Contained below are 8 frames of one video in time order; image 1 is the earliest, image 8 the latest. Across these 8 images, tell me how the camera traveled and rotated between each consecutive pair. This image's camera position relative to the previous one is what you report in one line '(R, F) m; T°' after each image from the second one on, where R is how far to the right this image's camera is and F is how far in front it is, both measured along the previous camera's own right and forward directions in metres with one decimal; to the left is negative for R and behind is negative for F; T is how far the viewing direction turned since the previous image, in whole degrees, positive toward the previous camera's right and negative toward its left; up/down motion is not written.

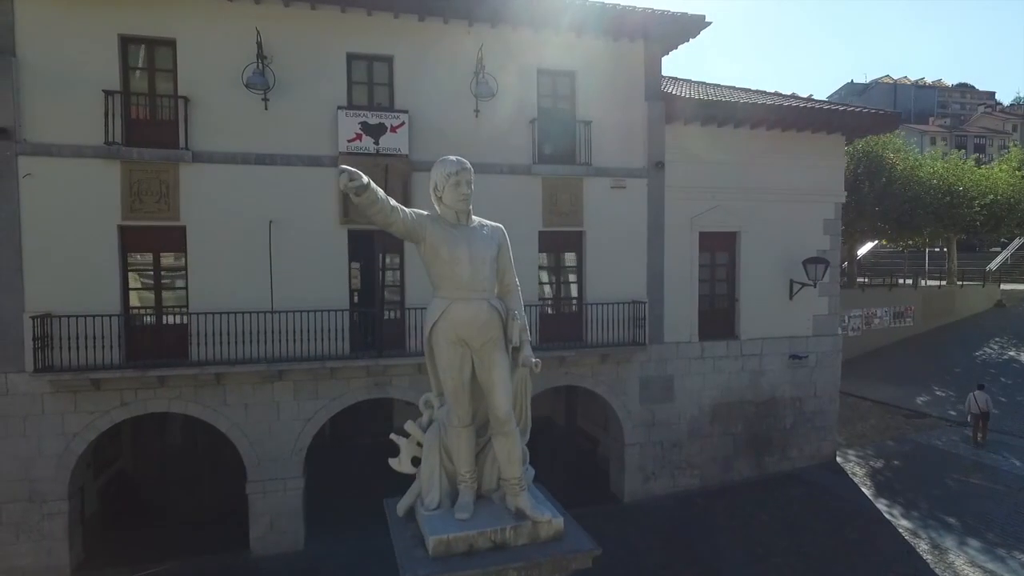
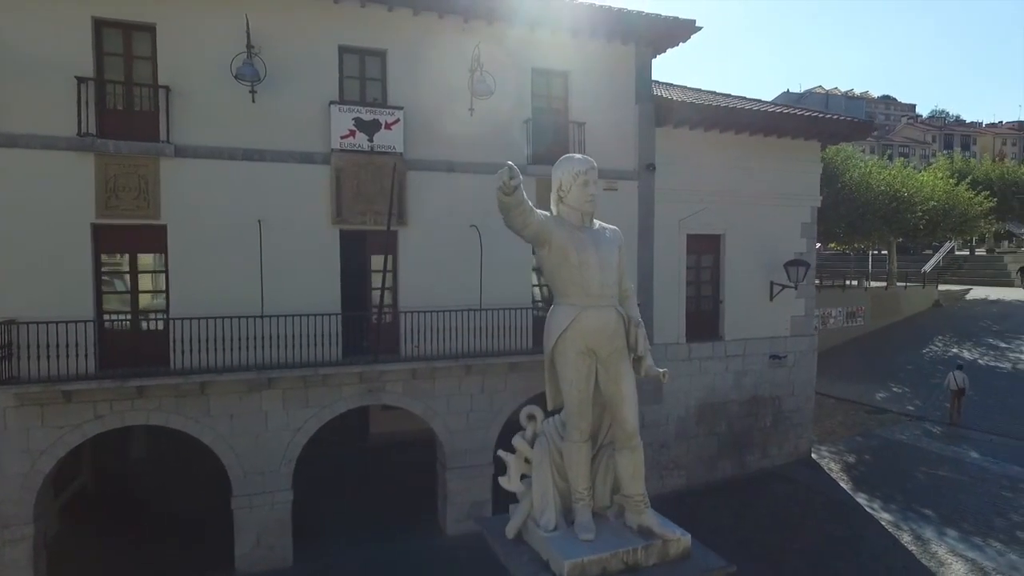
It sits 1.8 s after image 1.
(-0.9, +0.2) m; +5°
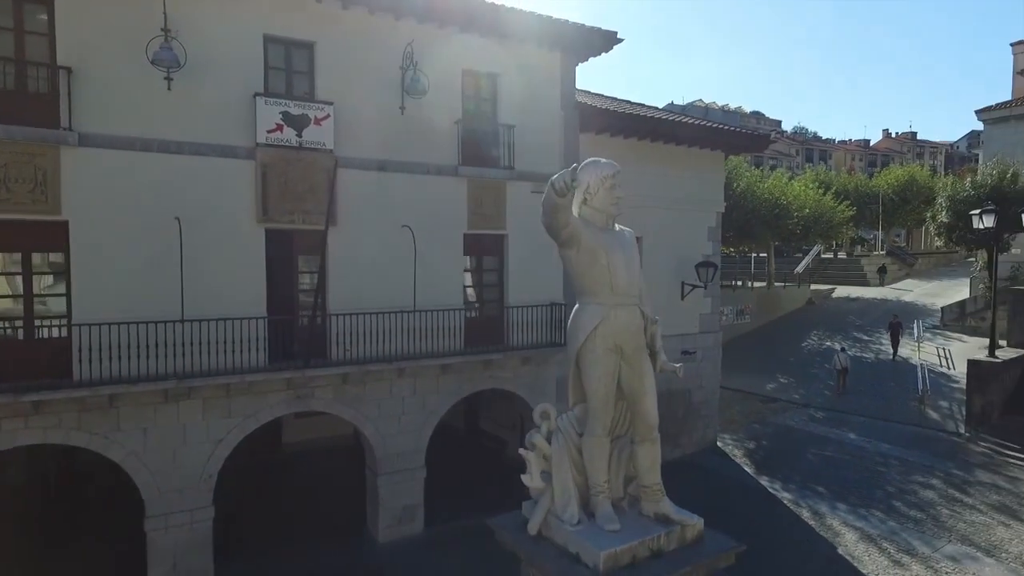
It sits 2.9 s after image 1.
(-0.7, 0.0) m; +10°
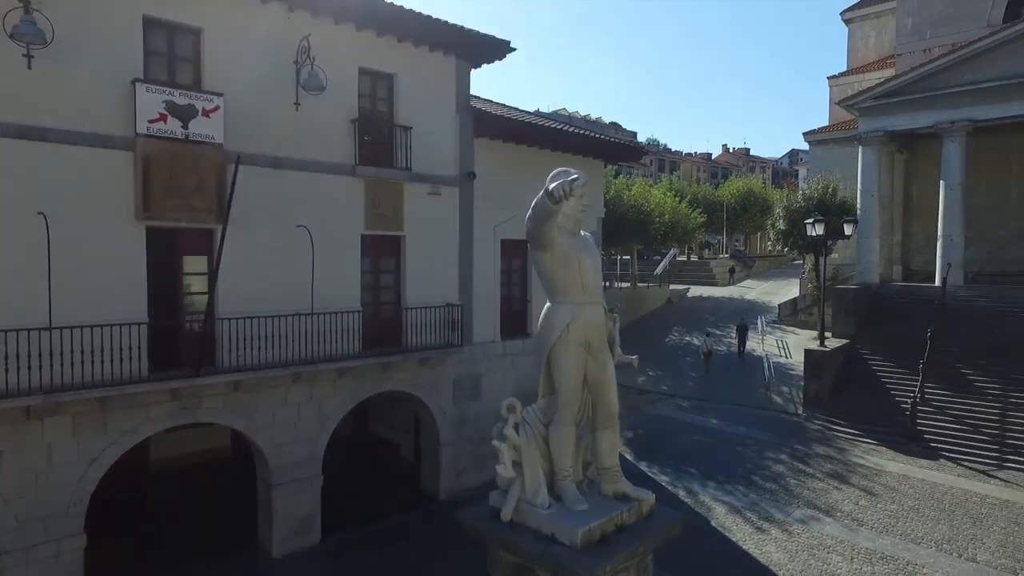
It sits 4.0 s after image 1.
(-0.6, -0.1) m; +12°
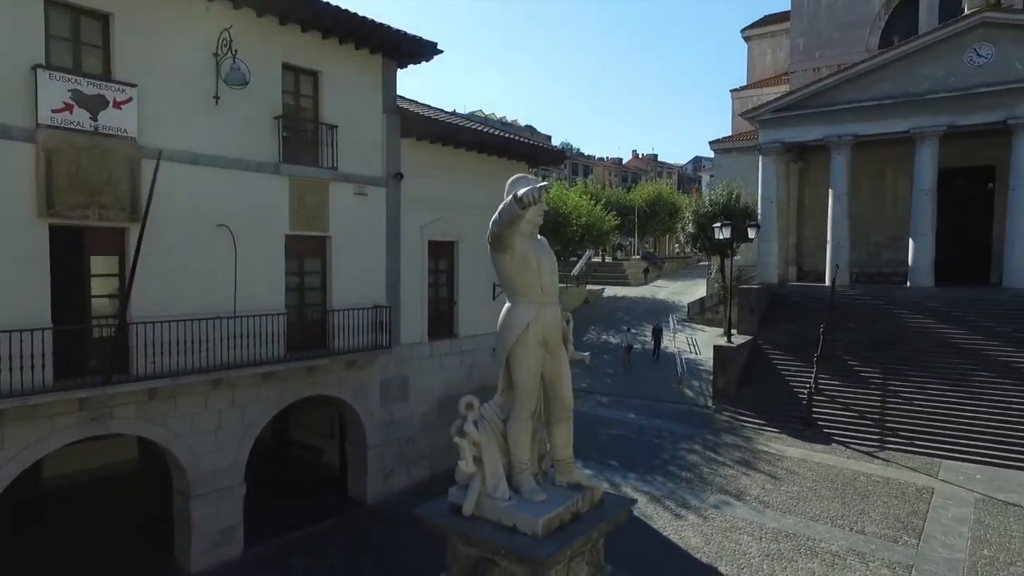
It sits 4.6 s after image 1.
(-0.3, -0.1) m; +8°
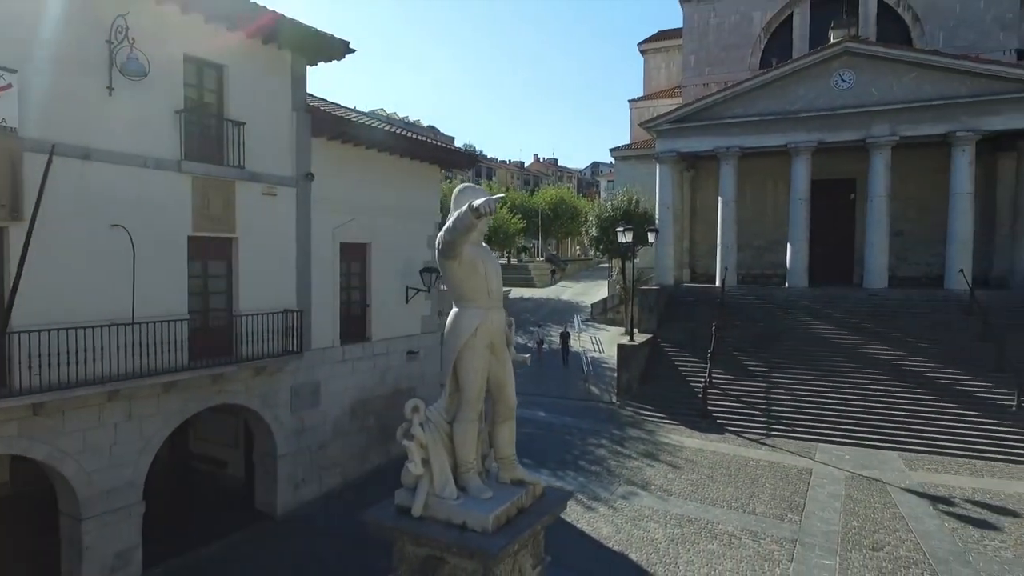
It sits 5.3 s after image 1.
(-0.3, -0.1) m; +9°
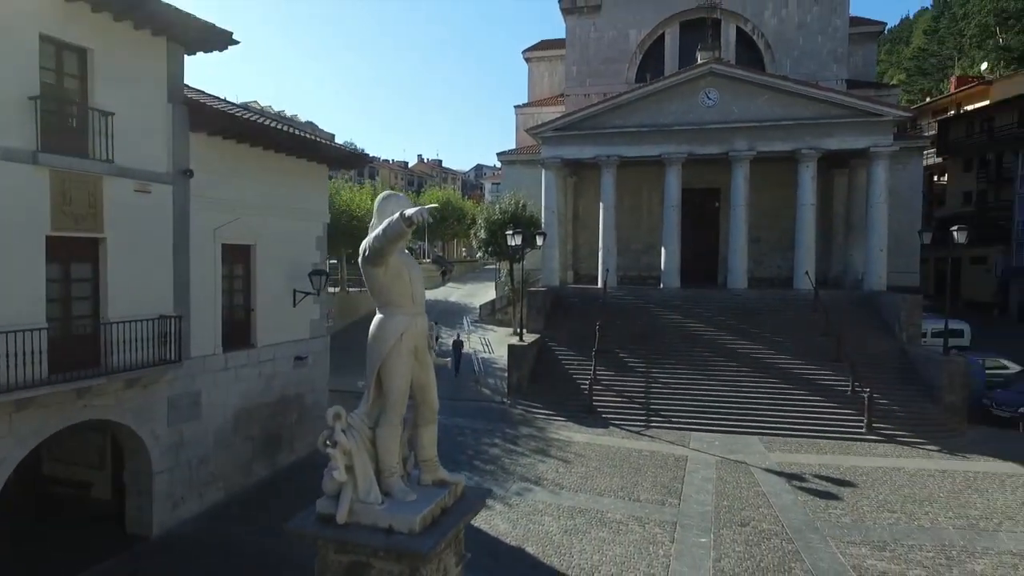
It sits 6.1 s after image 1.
(-0.3, -0.1) m; +11°
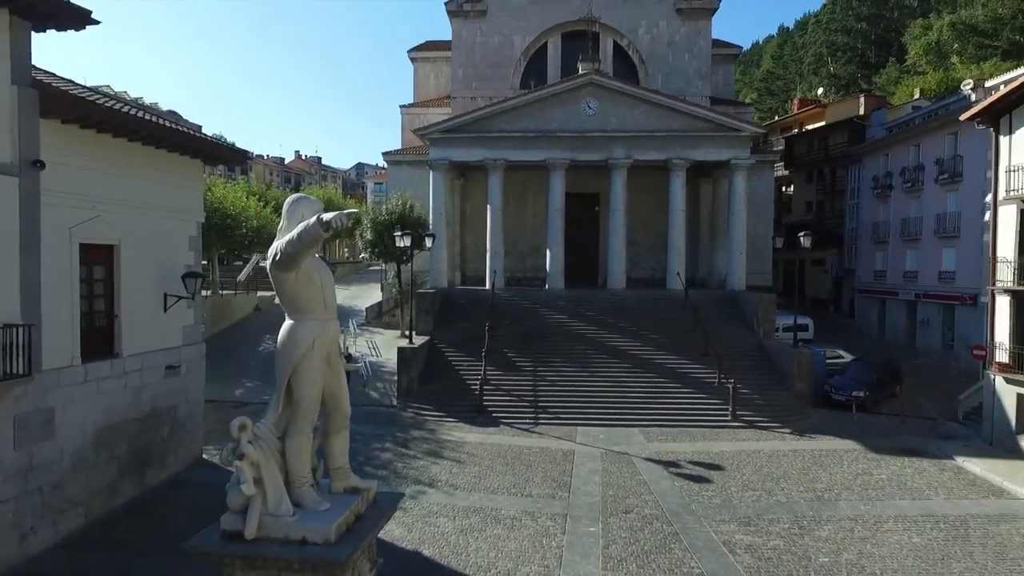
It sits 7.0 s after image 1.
(-0.2, -0.1) m; +11°
